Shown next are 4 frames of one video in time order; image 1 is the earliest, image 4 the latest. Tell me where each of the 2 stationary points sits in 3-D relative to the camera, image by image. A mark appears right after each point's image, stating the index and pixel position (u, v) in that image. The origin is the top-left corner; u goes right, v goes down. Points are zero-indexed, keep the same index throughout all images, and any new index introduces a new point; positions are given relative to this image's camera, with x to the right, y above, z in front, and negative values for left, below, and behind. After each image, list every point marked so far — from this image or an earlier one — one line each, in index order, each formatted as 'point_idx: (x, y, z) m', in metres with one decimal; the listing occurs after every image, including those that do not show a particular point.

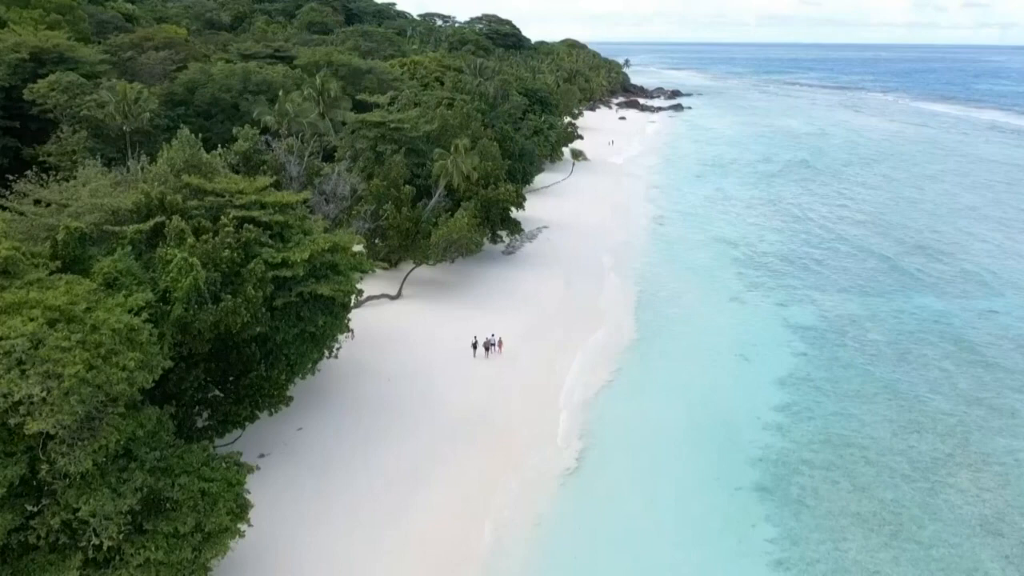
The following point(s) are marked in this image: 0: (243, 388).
0: (-4.4, -1.6, +14.7) m
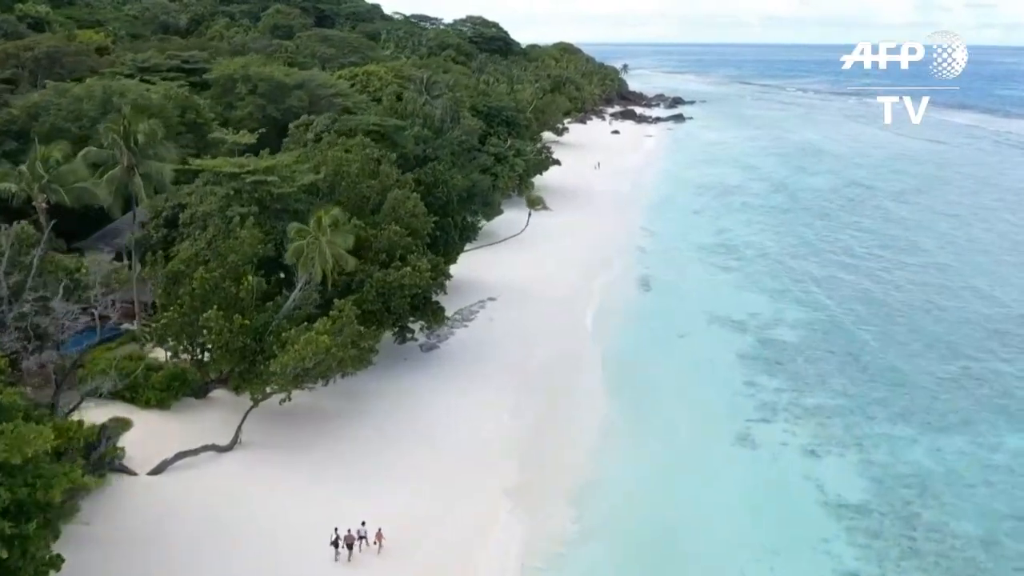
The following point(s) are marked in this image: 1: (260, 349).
0: (-6.4, -4.3, +6.3) m
1: (-4.6, -1.1, +16.7) m
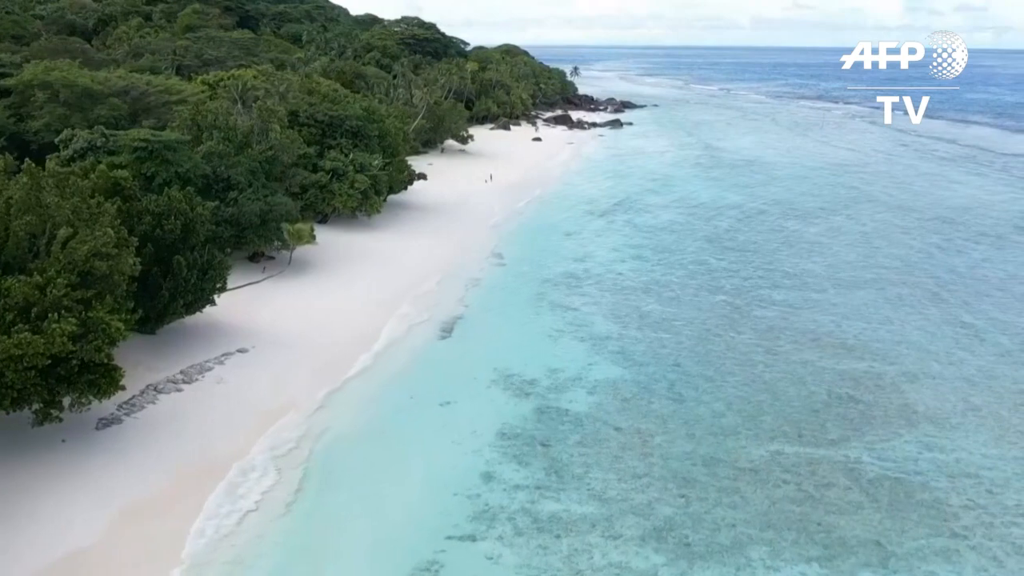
0: (-12.1, -5.5, +1.7) m
1: (-10.4, -2.3, +12.1) m
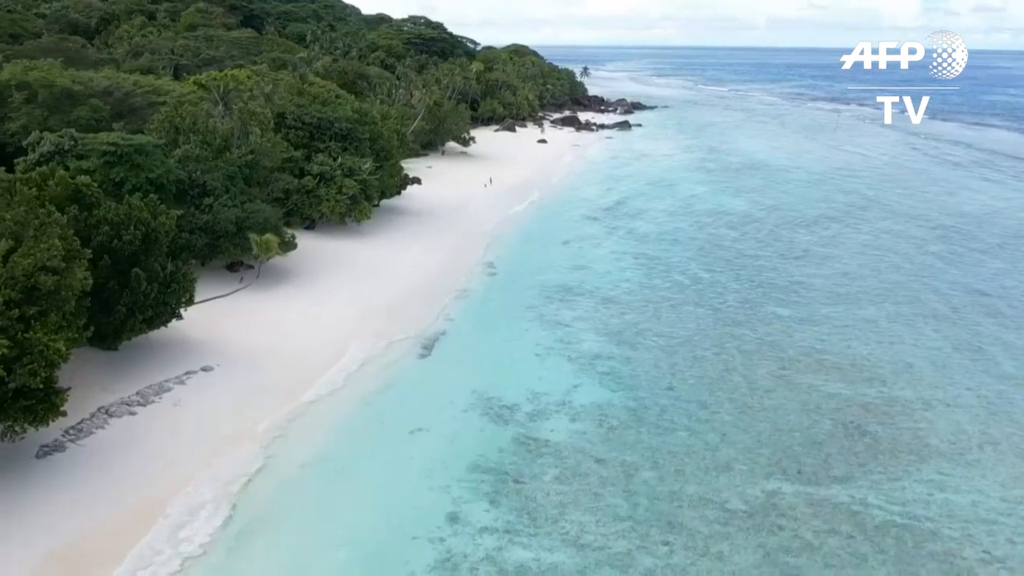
0: (-12.8, -5.7, +0.4) m
1: (-11.0, -2.6, +10.8) m
